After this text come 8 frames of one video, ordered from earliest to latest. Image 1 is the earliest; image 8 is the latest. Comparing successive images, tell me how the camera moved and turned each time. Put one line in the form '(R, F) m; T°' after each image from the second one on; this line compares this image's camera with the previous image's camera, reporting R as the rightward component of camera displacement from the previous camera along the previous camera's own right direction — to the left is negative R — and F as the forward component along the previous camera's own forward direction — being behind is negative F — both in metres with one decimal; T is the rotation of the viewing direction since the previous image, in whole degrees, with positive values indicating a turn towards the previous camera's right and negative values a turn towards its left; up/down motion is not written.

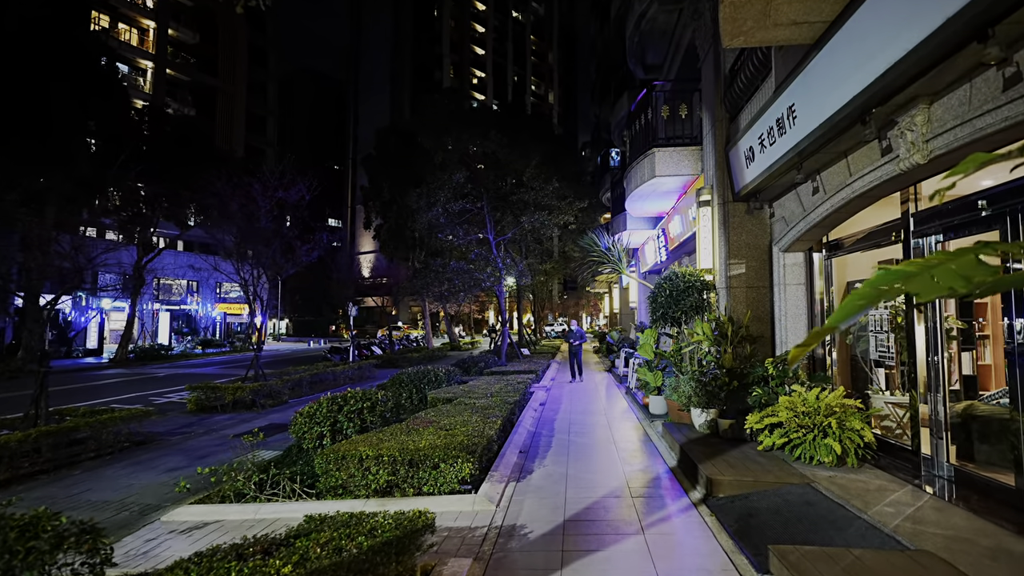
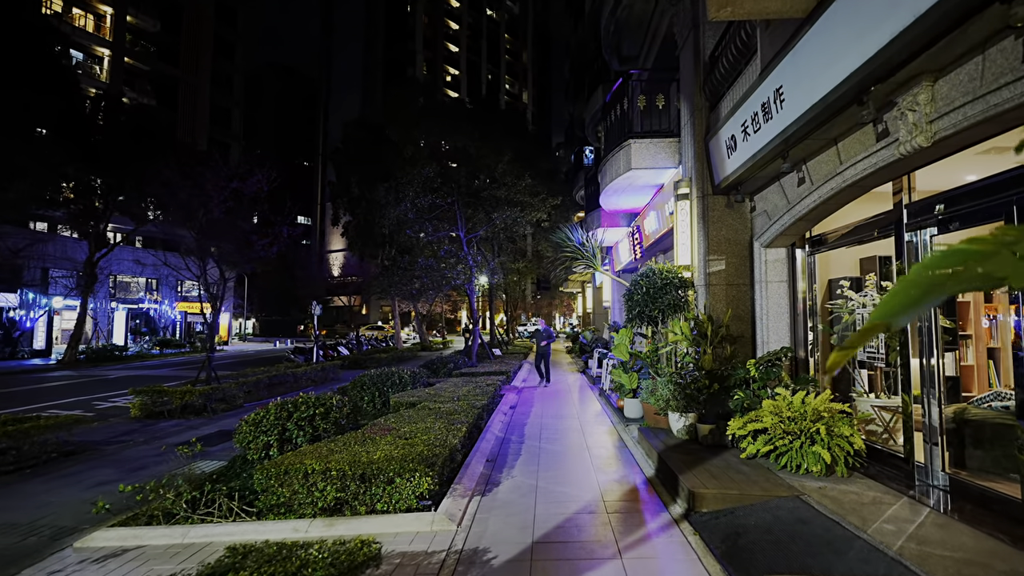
(+0.1, +0.4) m; +3°
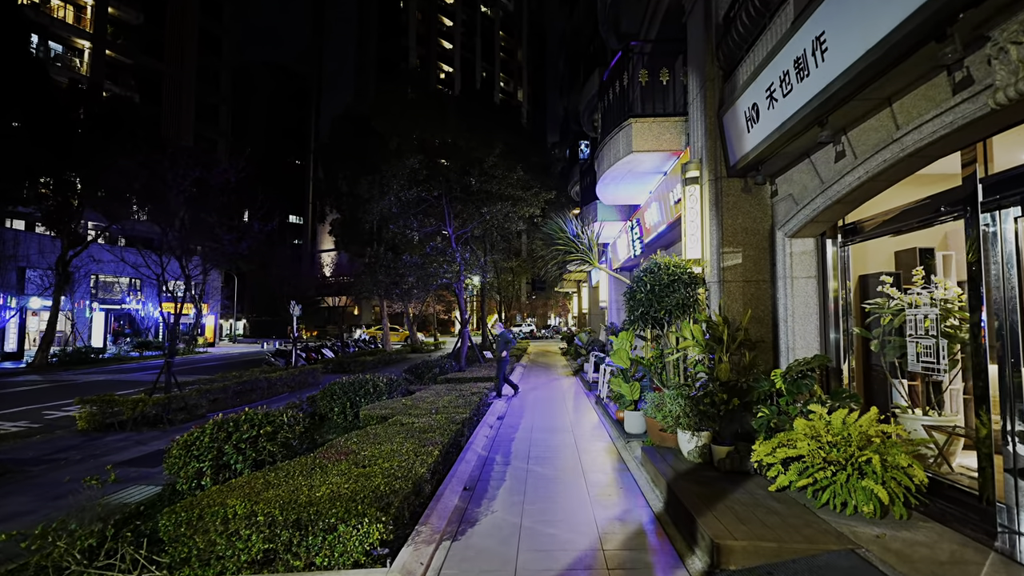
(+0.1, +0.9) m; 0°
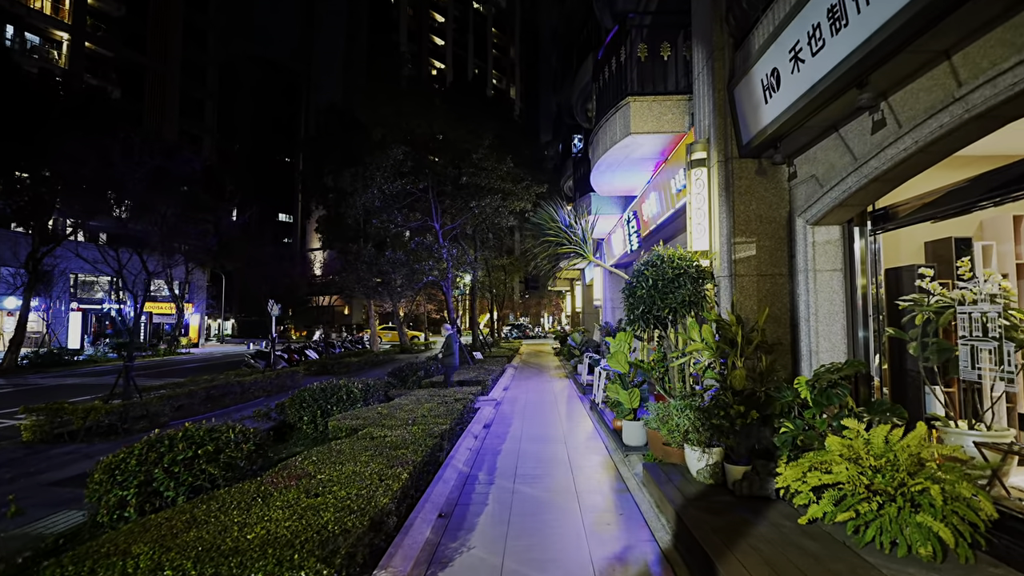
(+0.1, +0.7) m; +1°
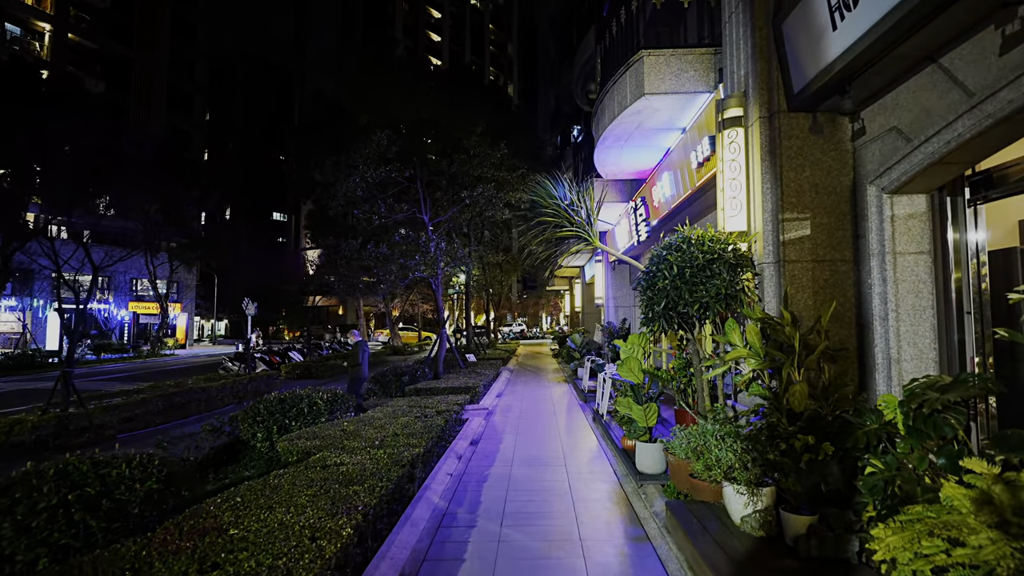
(+0.1, +1.1) m; 0°
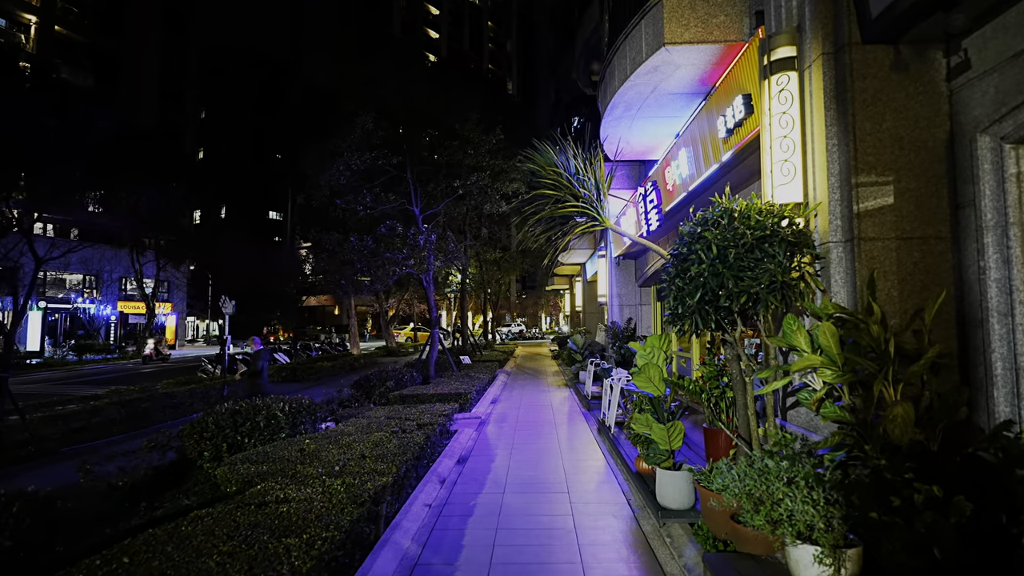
(+0.1, +0.9) m; 0°
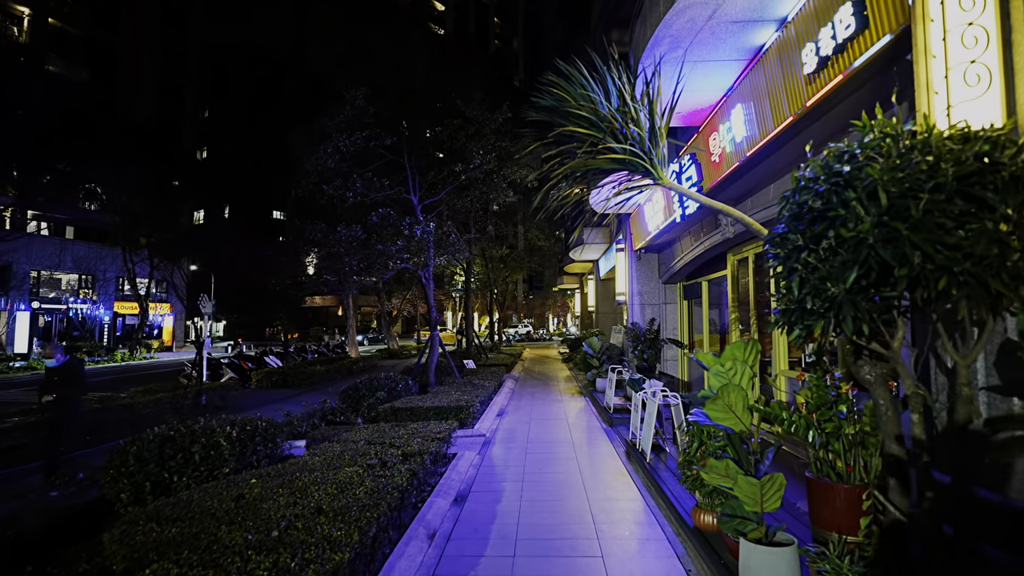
(0.0, +1.2) m; -1°
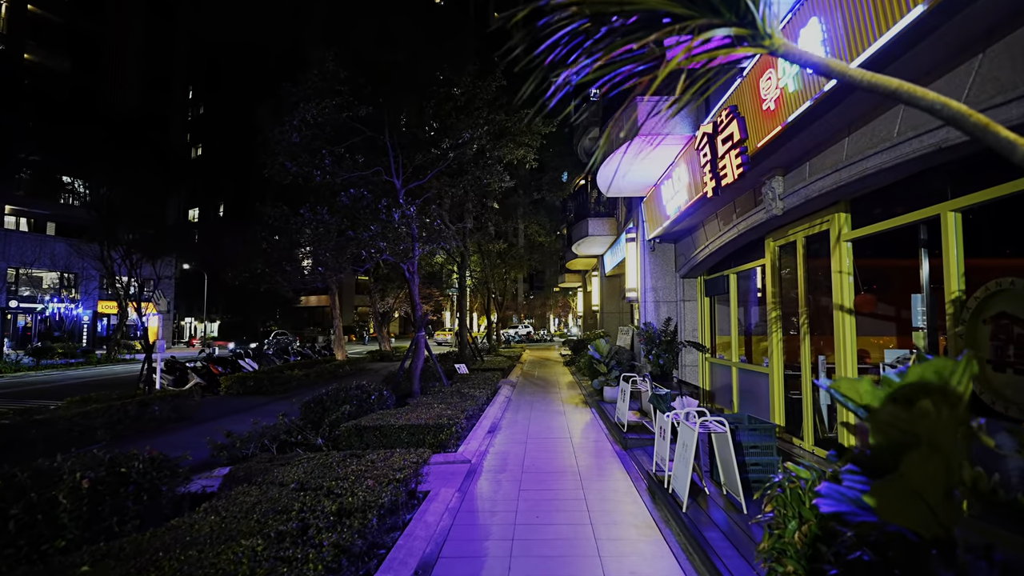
(+0.1, +1.4) m; 0°
